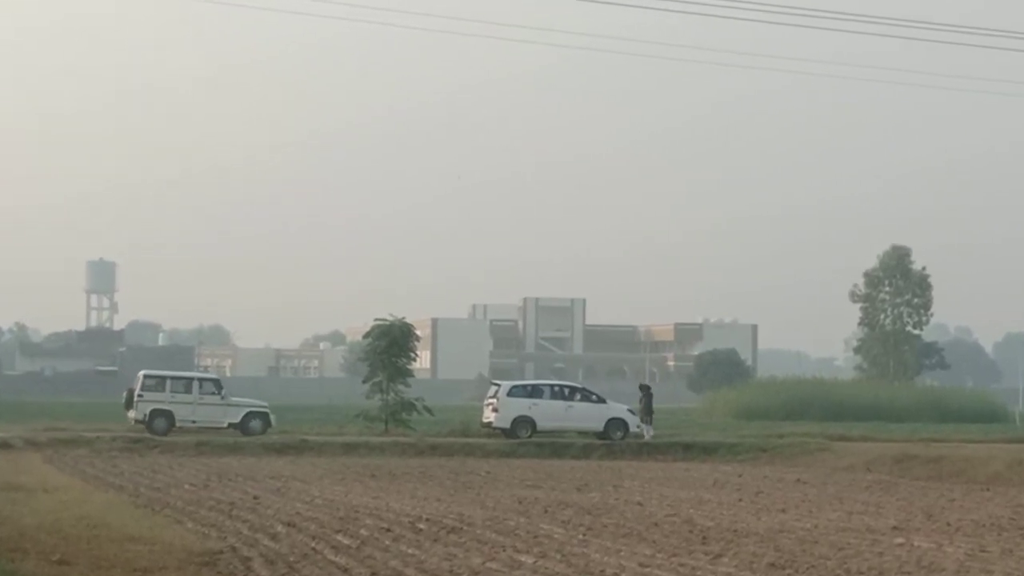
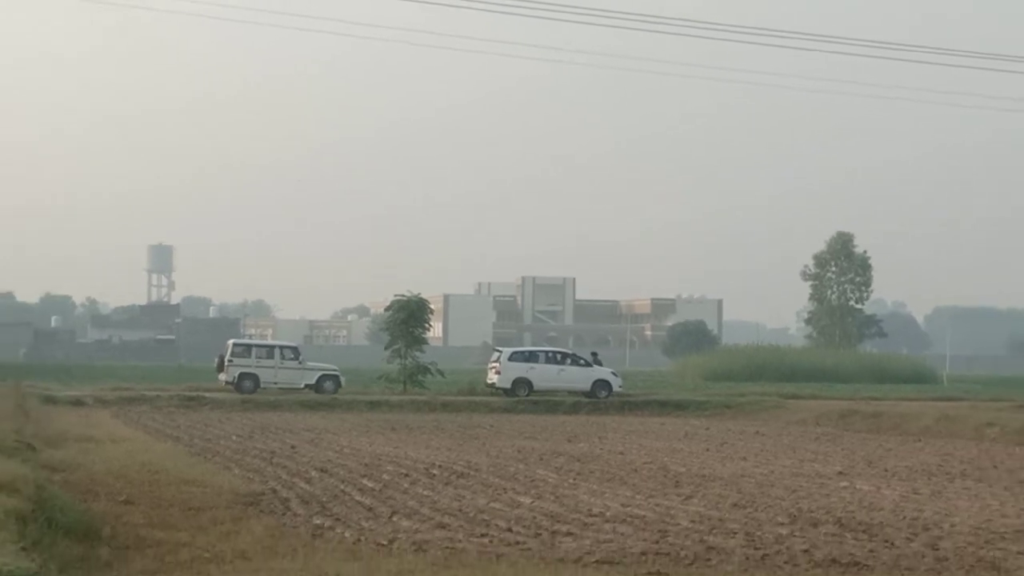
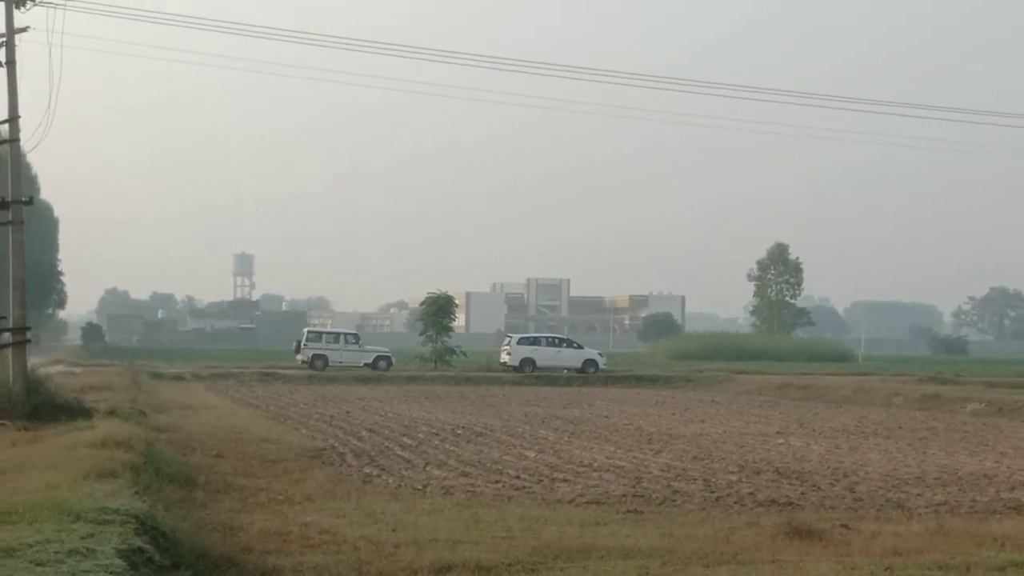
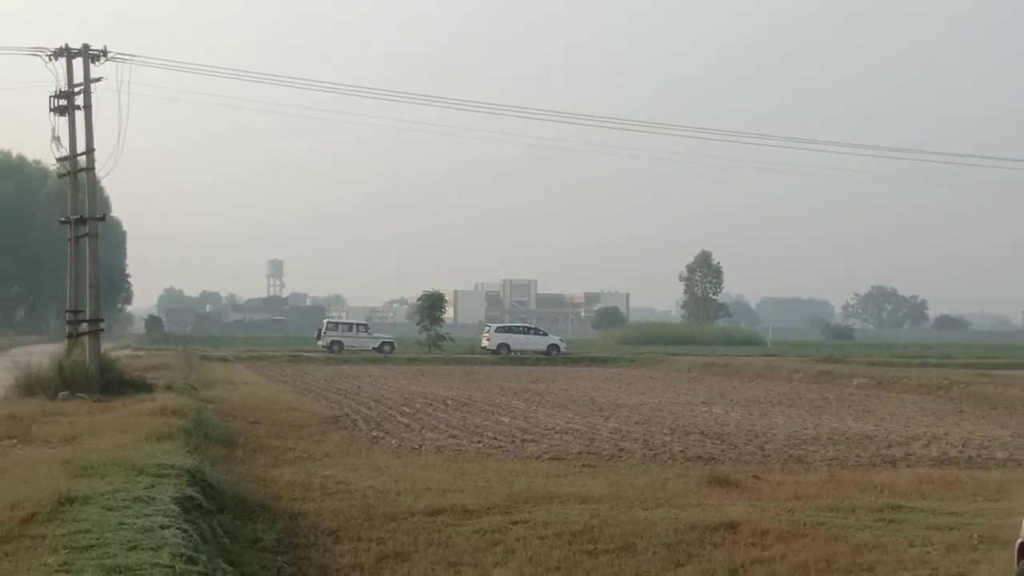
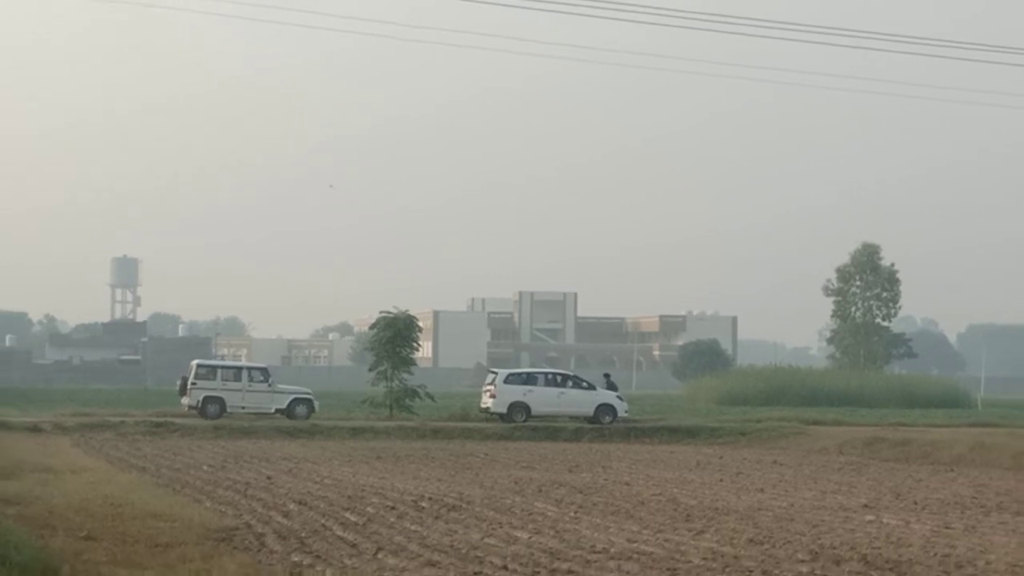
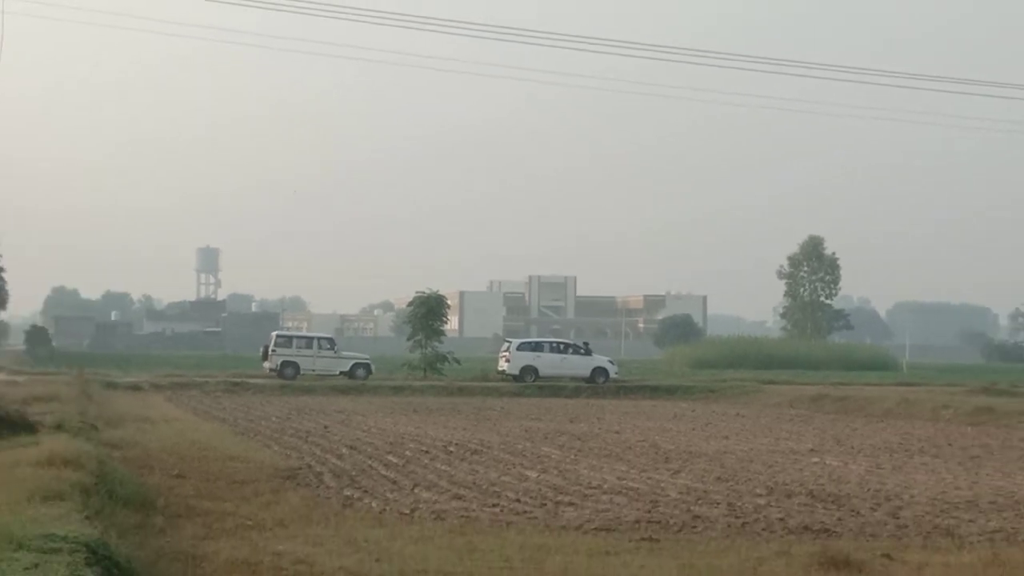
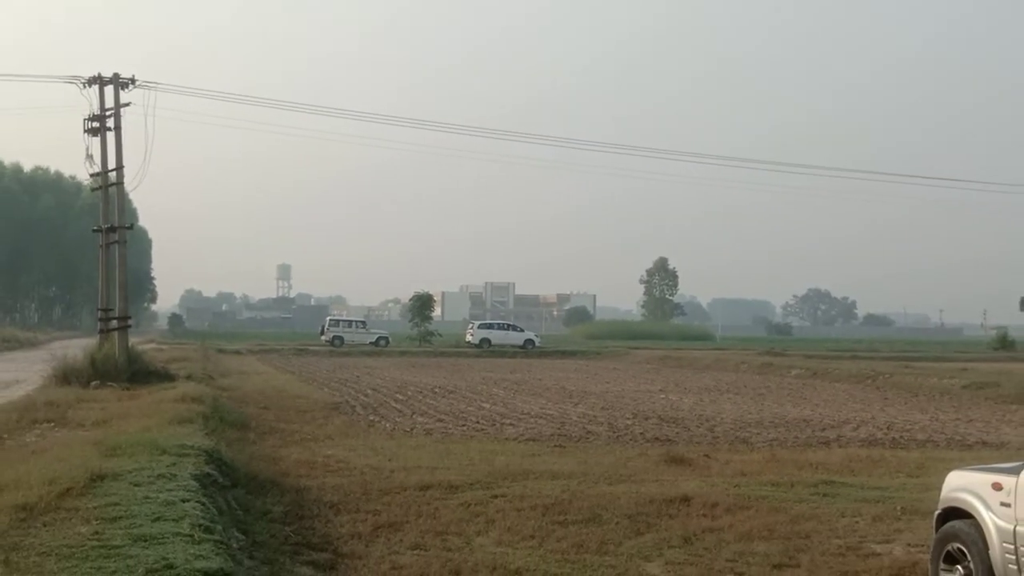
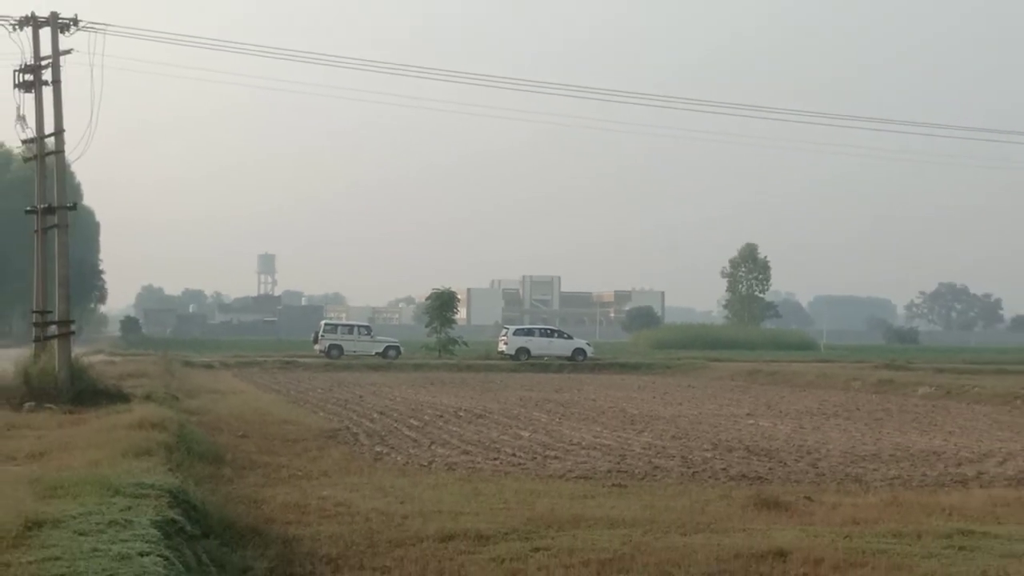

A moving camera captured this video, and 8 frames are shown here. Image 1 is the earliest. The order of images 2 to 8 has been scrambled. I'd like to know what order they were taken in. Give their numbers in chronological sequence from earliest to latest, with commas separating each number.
5, 2, 6, 3, 8, 4, 7
